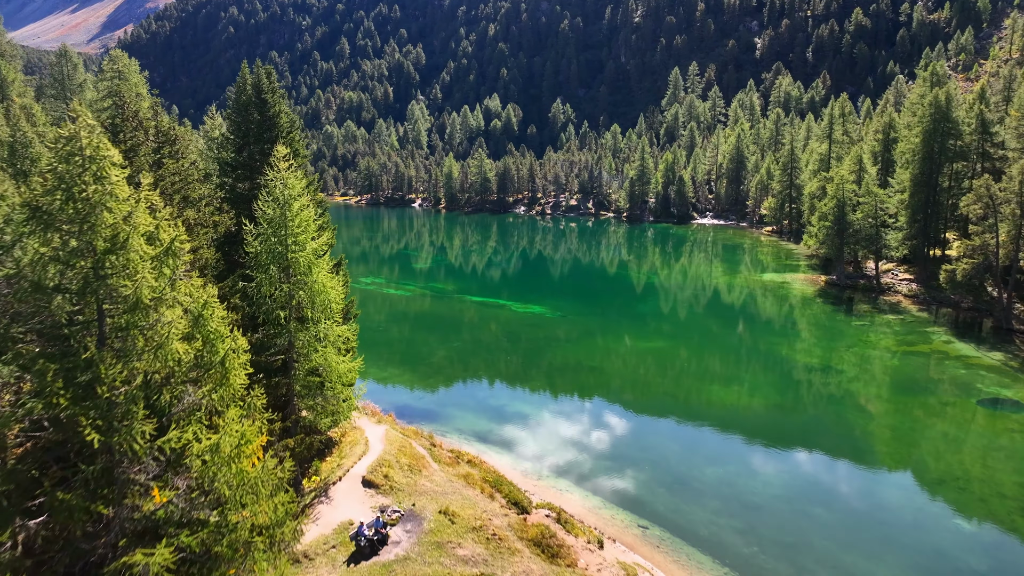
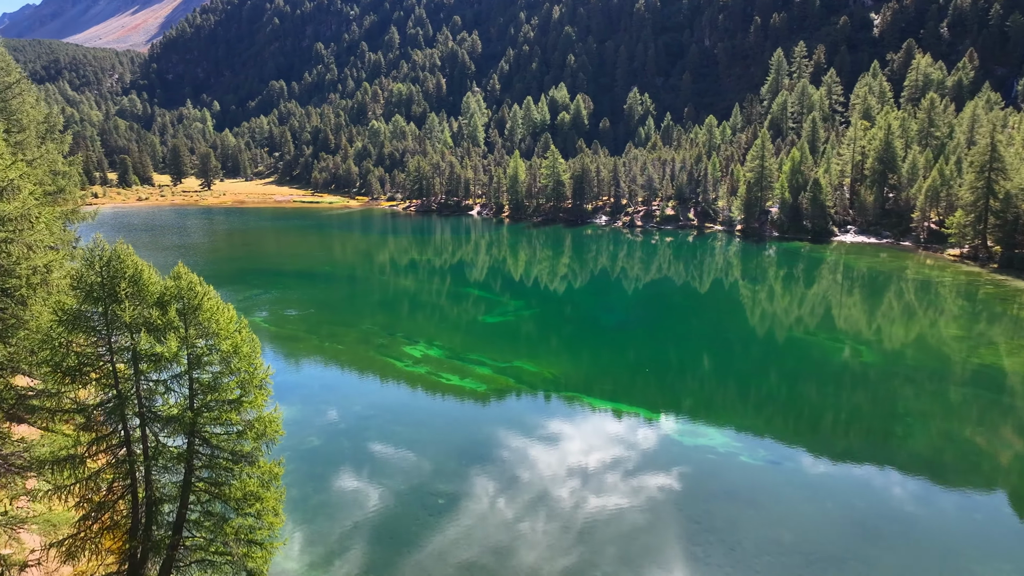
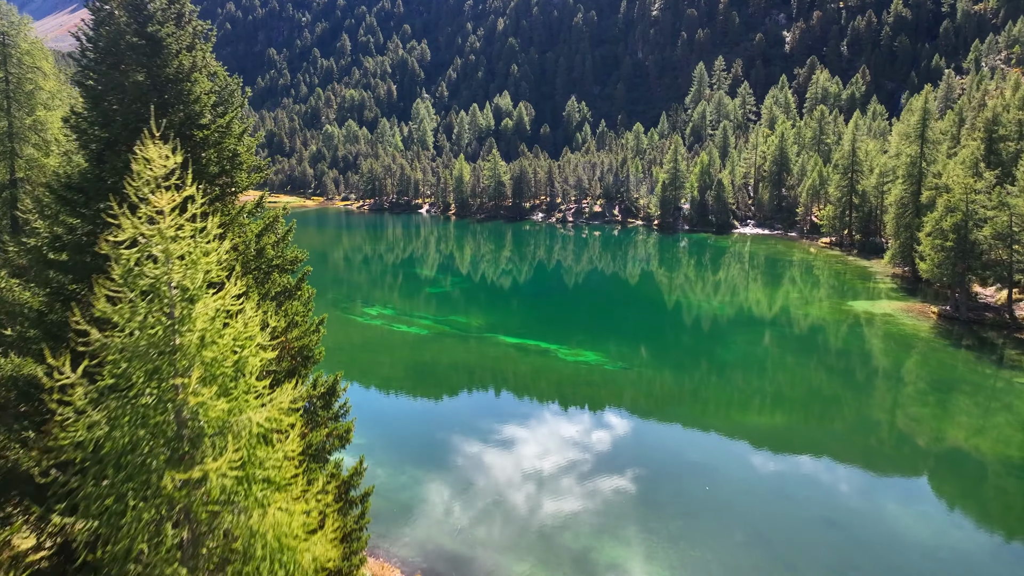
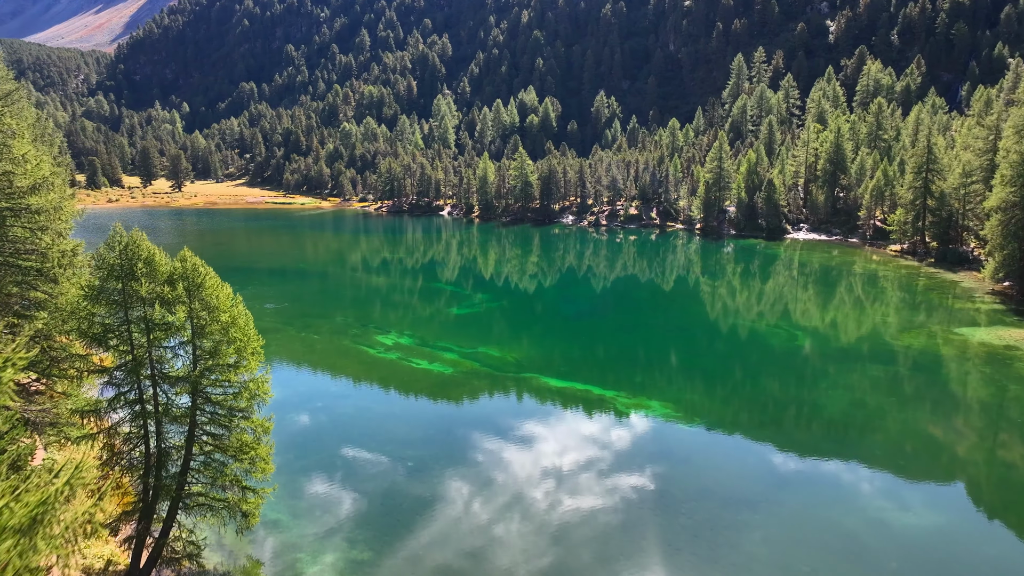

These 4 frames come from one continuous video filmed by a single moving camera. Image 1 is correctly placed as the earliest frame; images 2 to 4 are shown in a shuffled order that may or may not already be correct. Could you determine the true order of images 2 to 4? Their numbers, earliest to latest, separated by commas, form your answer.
3, 4, 2
